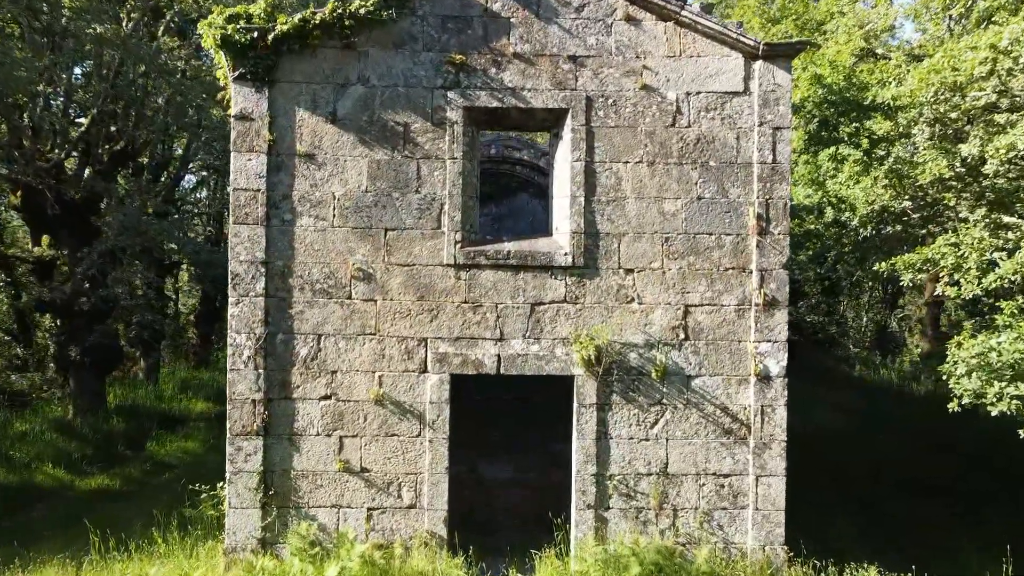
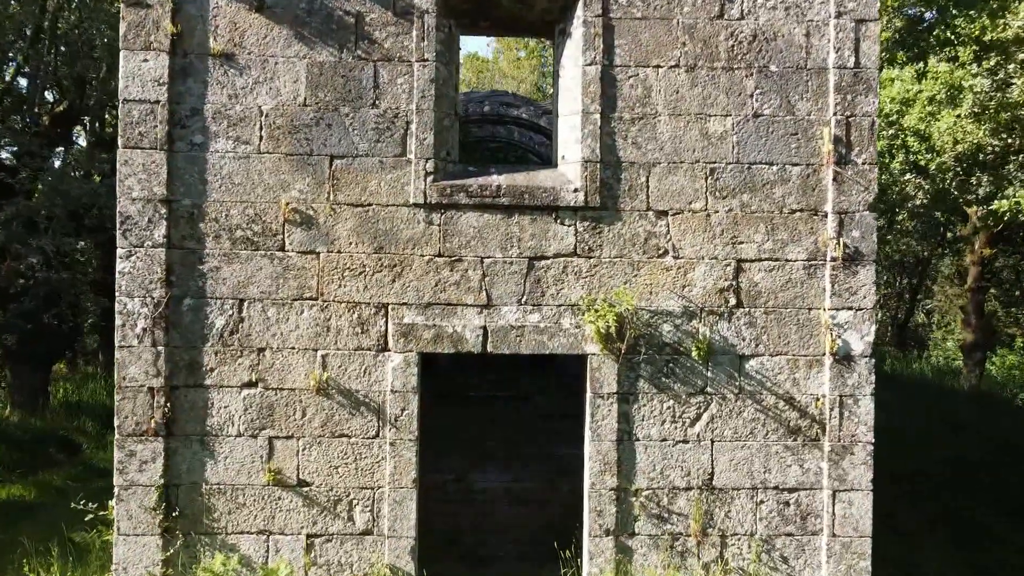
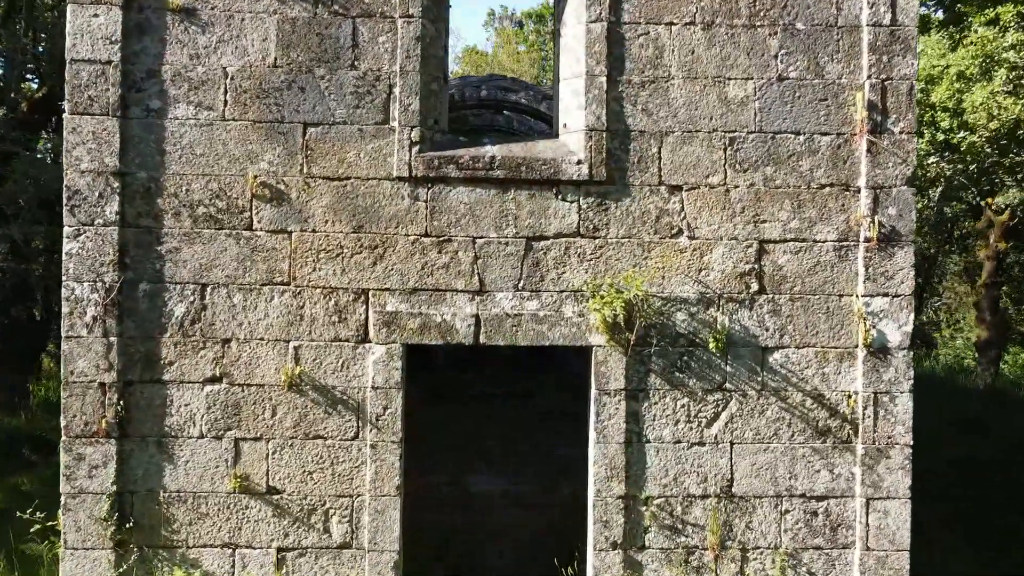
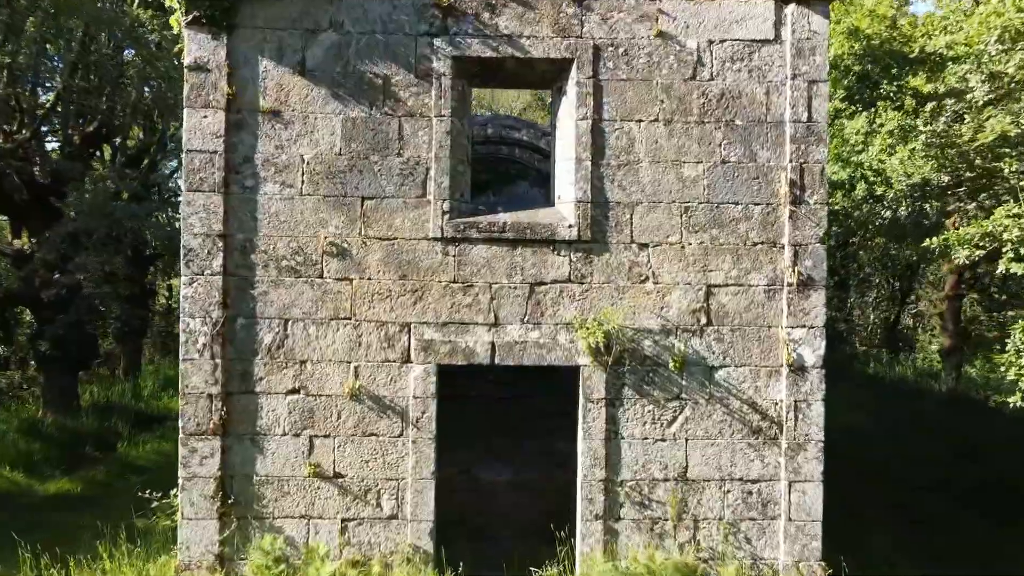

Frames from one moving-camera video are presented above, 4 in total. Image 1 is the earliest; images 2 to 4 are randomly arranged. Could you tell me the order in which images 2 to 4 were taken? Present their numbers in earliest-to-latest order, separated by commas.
4, 2, 3
